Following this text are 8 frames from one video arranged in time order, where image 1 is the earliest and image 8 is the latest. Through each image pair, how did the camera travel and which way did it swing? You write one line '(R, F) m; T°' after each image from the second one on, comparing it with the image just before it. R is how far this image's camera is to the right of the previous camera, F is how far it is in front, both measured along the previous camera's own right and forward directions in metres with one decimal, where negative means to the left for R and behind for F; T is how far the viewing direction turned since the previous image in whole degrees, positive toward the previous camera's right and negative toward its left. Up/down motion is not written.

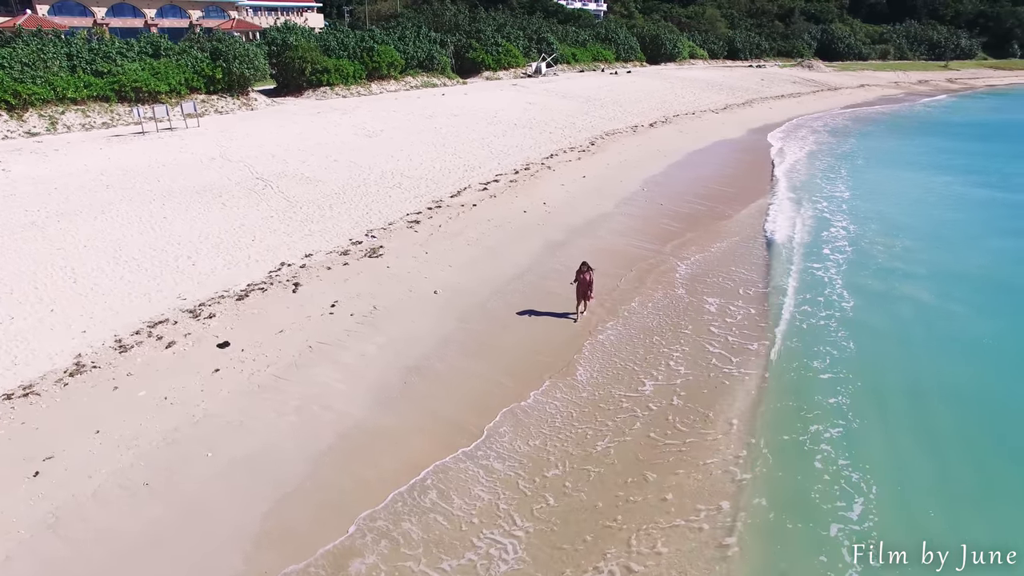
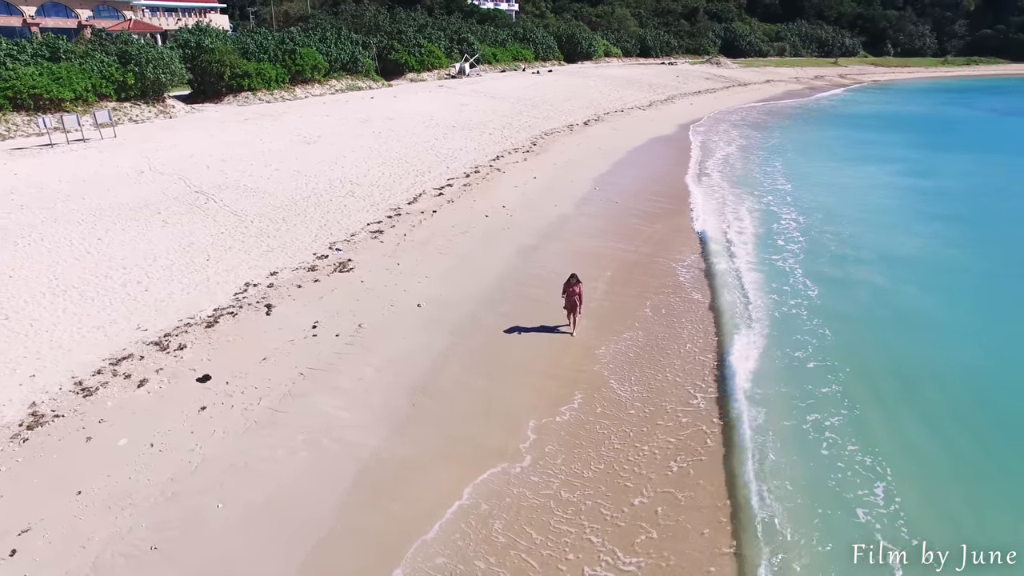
(-1.5, +0.5) m; +7°
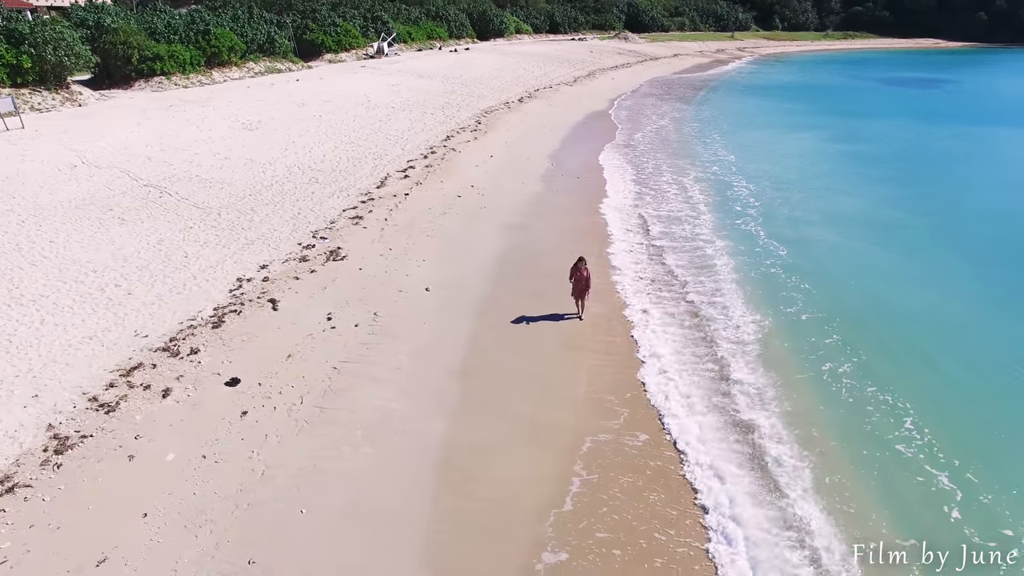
(-2.1, +0.2) m; +8°
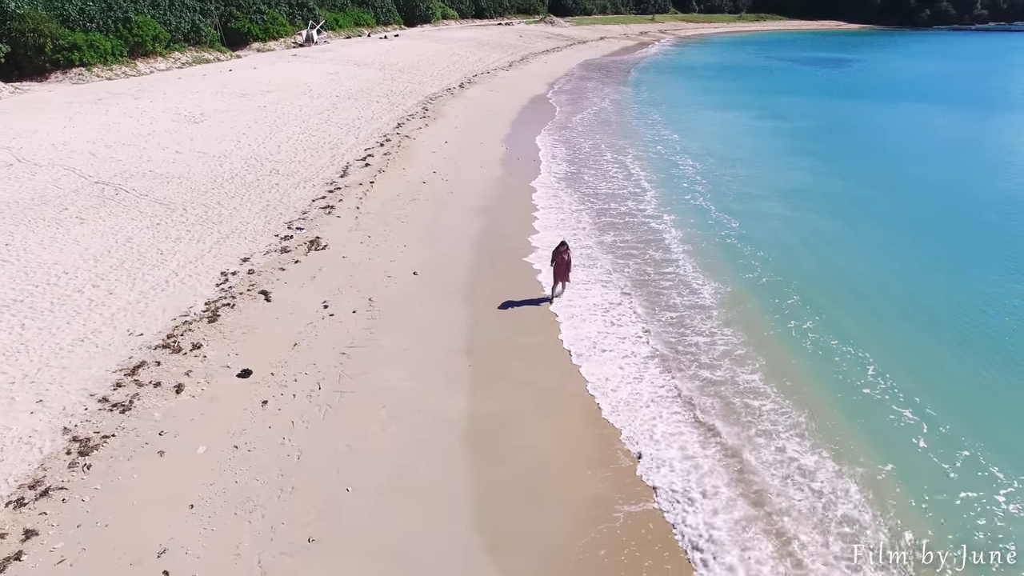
(-1.2, -0.3) m; +6°
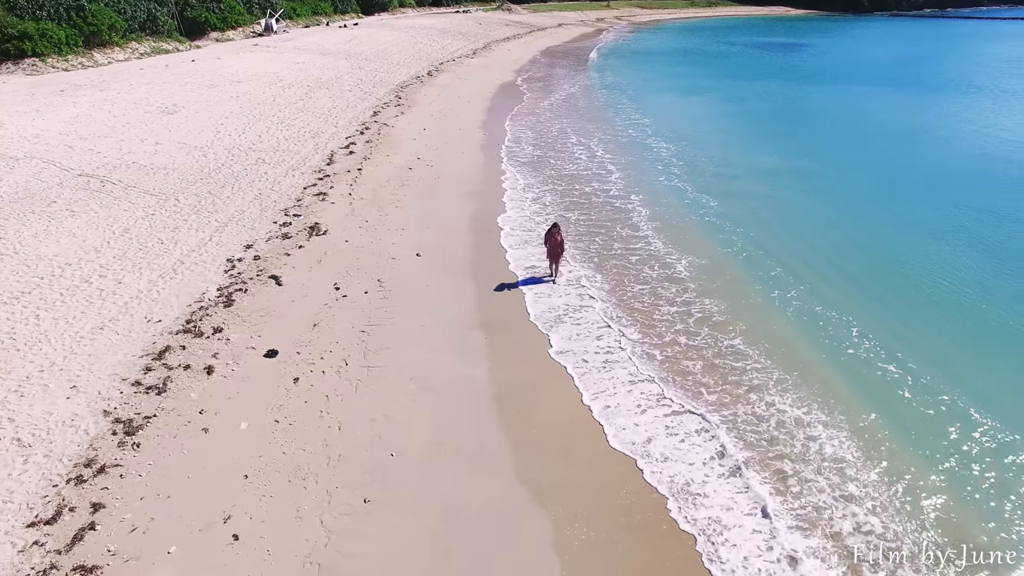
(-0.9, -0.5) m; +4°
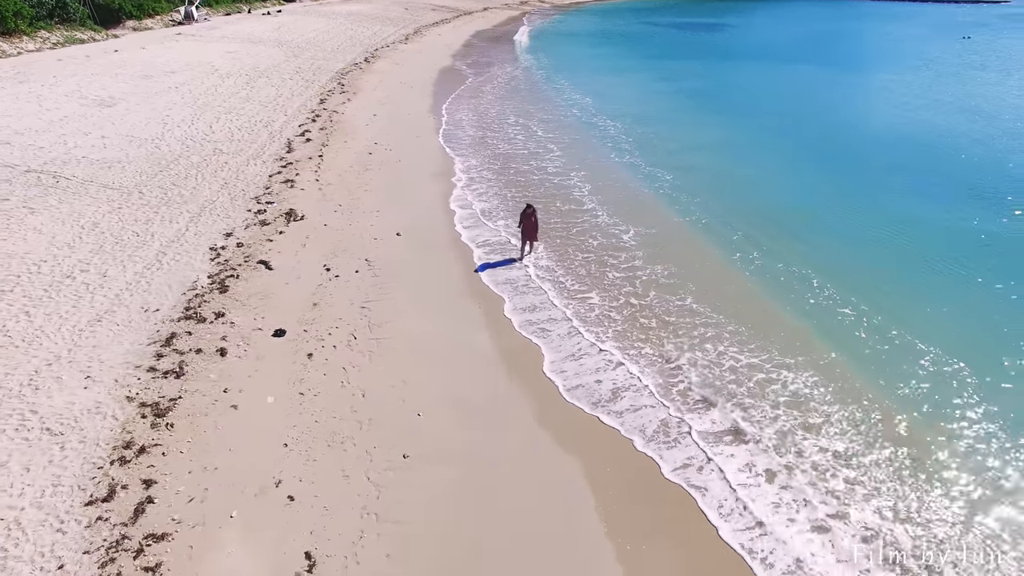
(-1.1, -0.6) m; +6°
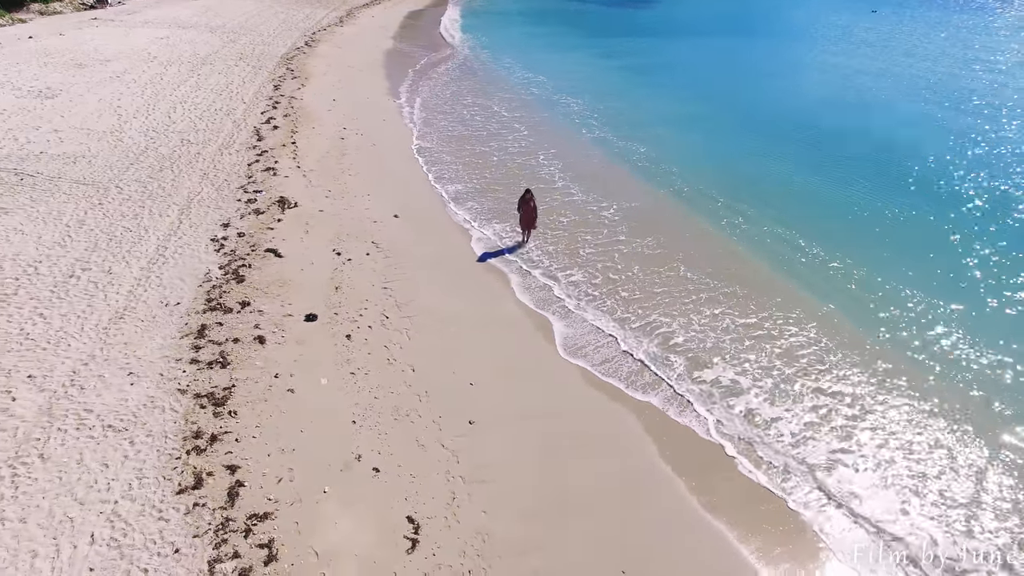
(-1.6, -0.3) m; +6°
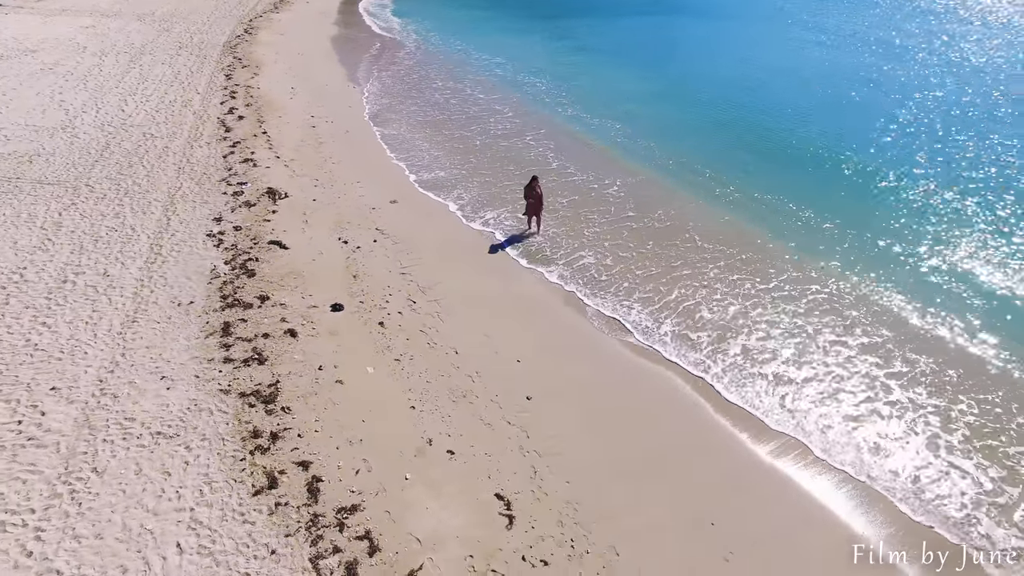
(-1.5, +0.1) m; +6°
